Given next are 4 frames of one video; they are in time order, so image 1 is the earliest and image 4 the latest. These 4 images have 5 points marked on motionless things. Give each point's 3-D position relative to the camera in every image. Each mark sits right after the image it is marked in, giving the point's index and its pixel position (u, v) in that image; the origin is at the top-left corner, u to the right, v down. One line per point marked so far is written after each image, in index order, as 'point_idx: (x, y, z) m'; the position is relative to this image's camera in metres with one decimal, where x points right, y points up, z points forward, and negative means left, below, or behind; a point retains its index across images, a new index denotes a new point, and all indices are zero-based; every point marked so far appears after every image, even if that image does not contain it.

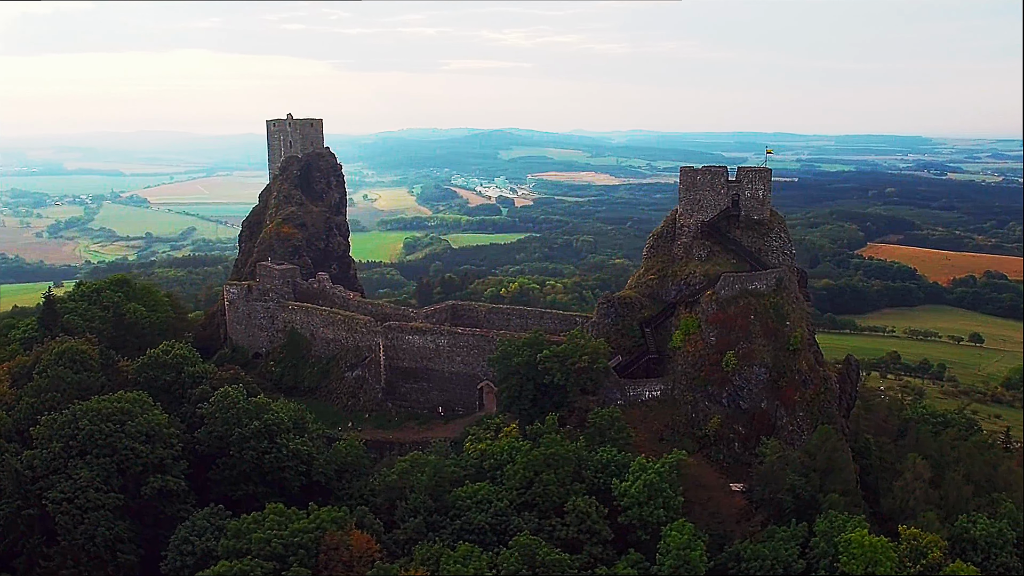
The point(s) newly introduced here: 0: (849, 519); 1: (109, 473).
0: (+7.2, -4.9, +17.0) m
1: (-8.4, -3.9, +16.6) m
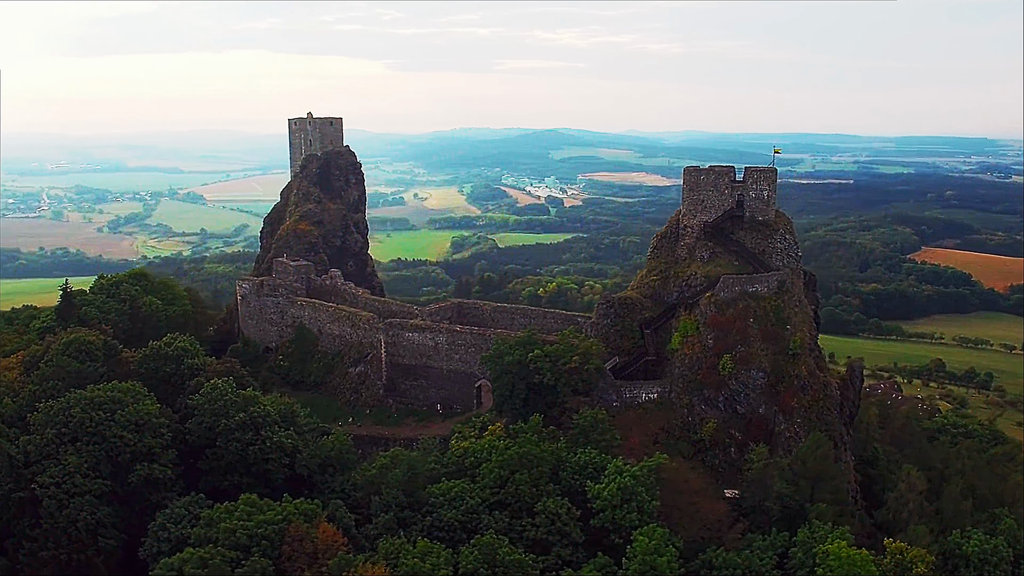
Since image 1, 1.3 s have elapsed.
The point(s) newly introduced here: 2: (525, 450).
0: (+6.6, -5.0, +16.5) m
1: (-9.0, -3.7, +17.1) m
2: (+0.2, -3.5, +17.3) m
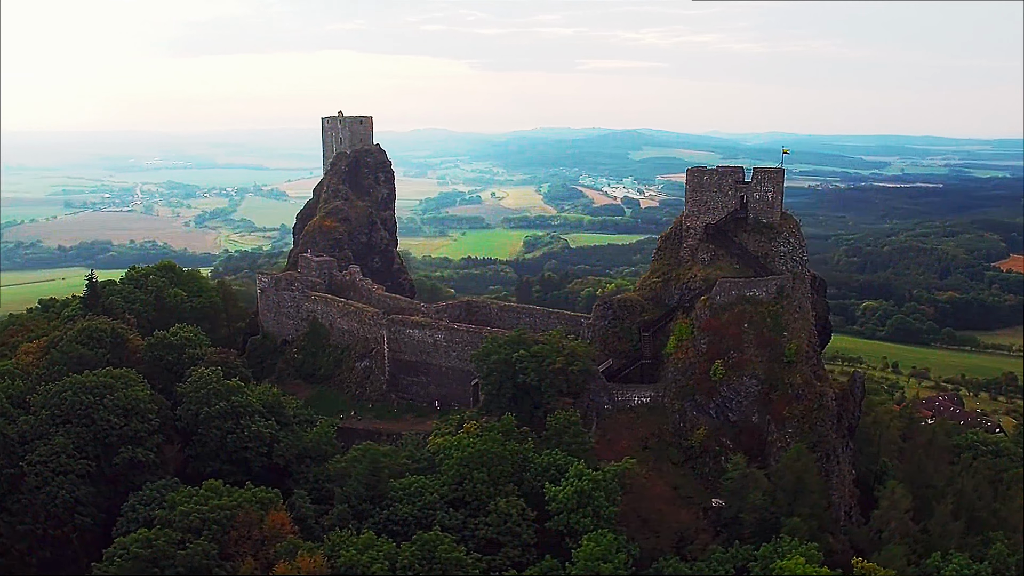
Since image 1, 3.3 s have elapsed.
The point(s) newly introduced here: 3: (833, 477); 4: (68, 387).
0: (+5.7, -5.1, +15.8) m
1: (-9.7, -3.5, +18.0) m
2: (-0.5, -3.5, +17.3) m
3: (+7.9, -4.6, +19.4) m
4: (-10.7, -2.4, +19.1) m
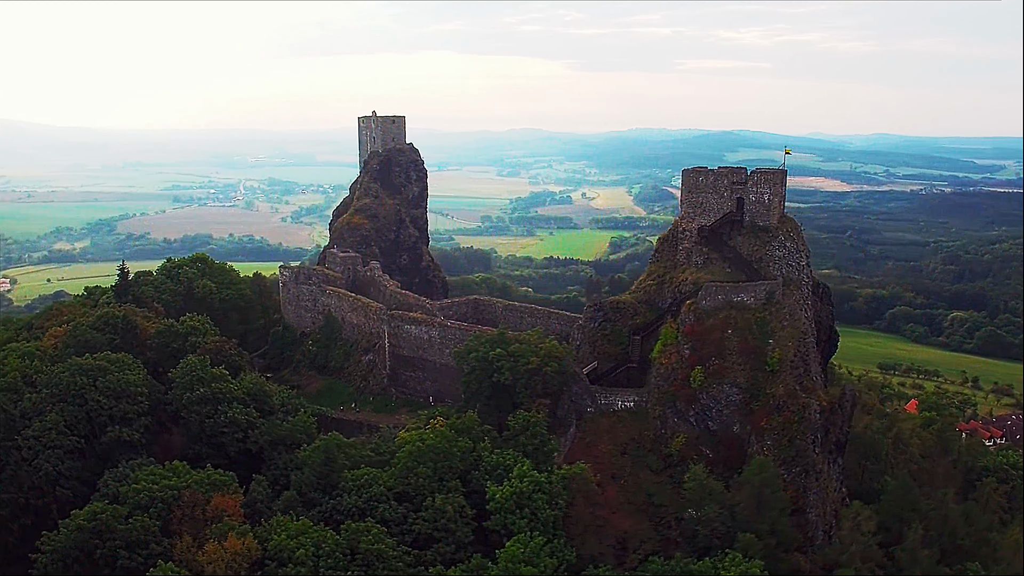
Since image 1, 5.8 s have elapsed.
0: (+4.4, -5.2, +15.3) m
1: (-10.6, -3.2, +19.2) m
2: (-1.6, -3.5, +17.4) m
3: (+7.0, -4.8, +18.5) m
4: (-11.4, -2.1, +20.4) m
